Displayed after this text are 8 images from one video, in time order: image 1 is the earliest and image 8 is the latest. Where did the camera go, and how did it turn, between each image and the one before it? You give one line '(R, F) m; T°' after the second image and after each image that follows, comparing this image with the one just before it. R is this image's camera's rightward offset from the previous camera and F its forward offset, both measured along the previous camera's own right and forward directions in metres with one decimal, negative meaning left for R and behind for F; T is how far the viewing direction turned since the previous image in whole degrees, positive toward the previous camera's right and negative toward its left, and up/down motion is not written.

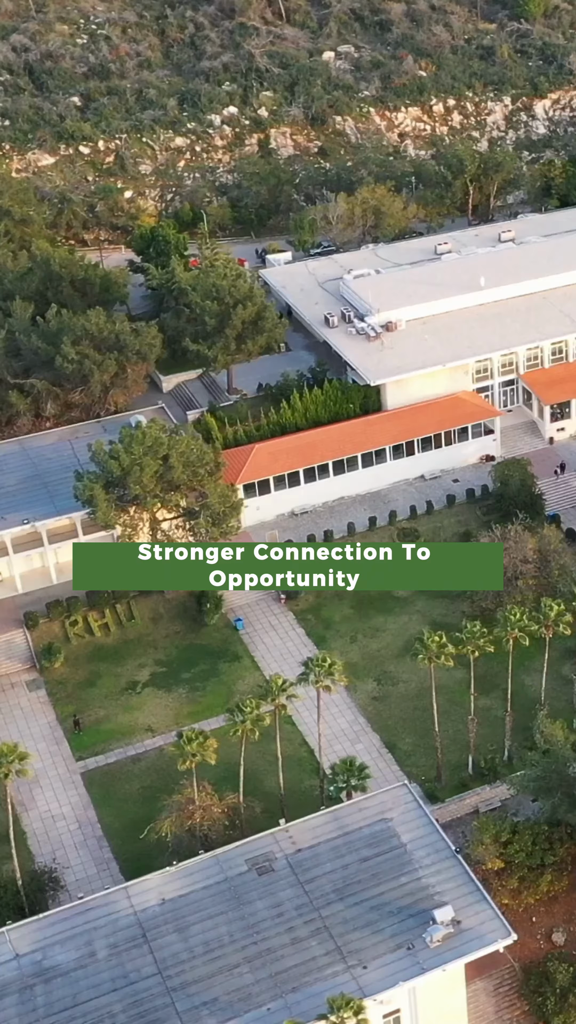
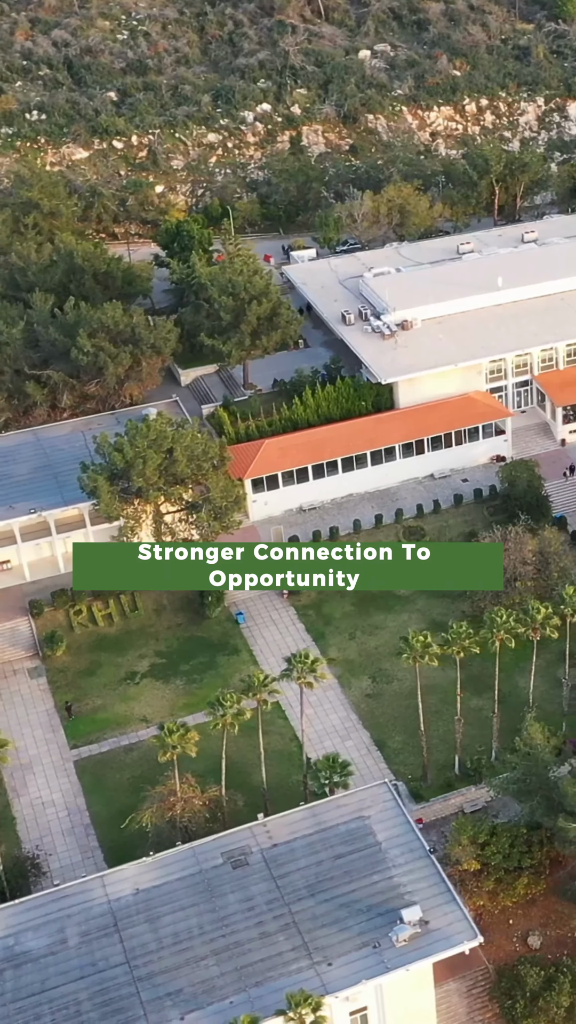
(+2.5, 0.0) m; -3°
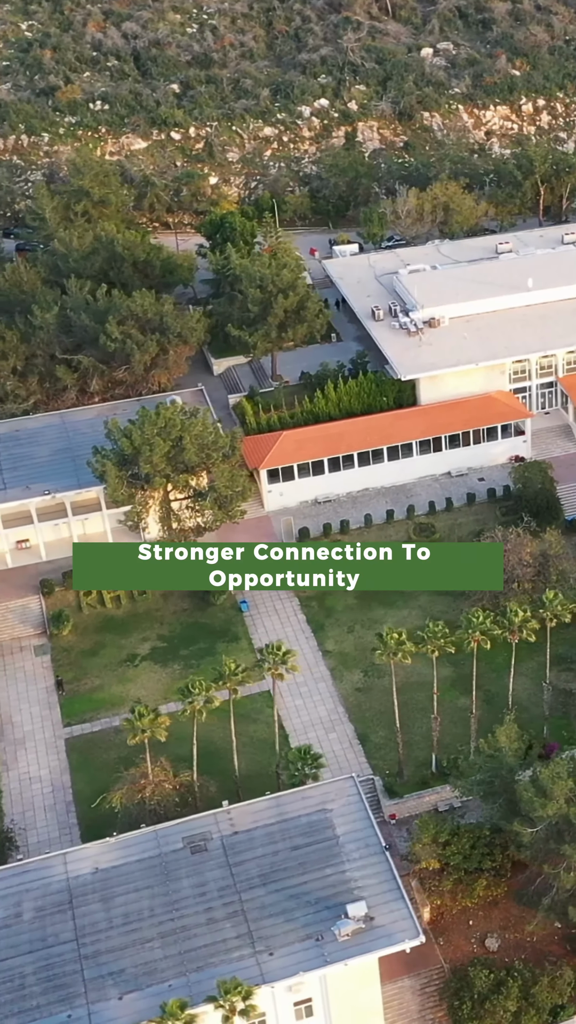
(+4.2, 0.0) m; -4°
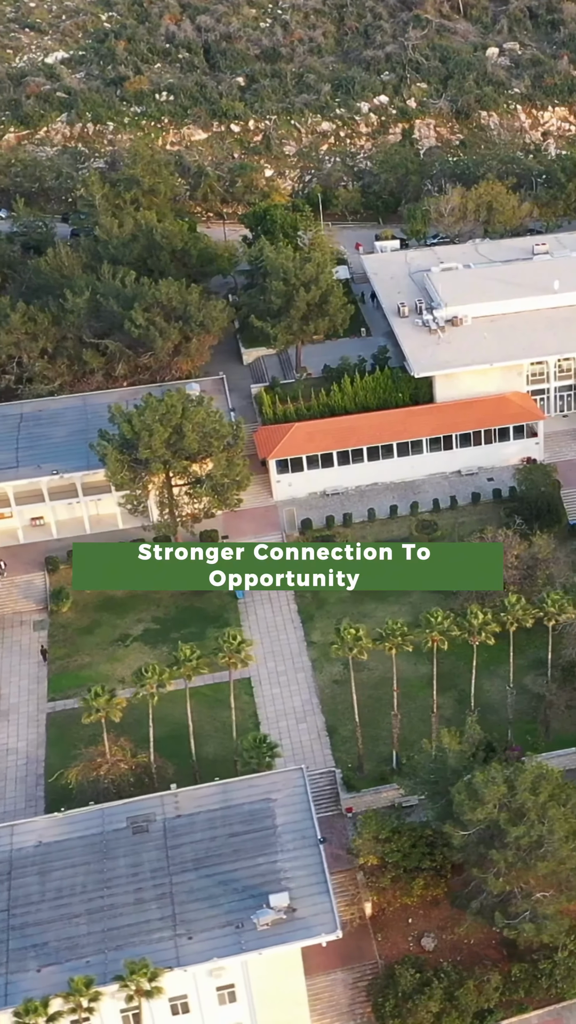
(+5.2, +0.2) m; -5°
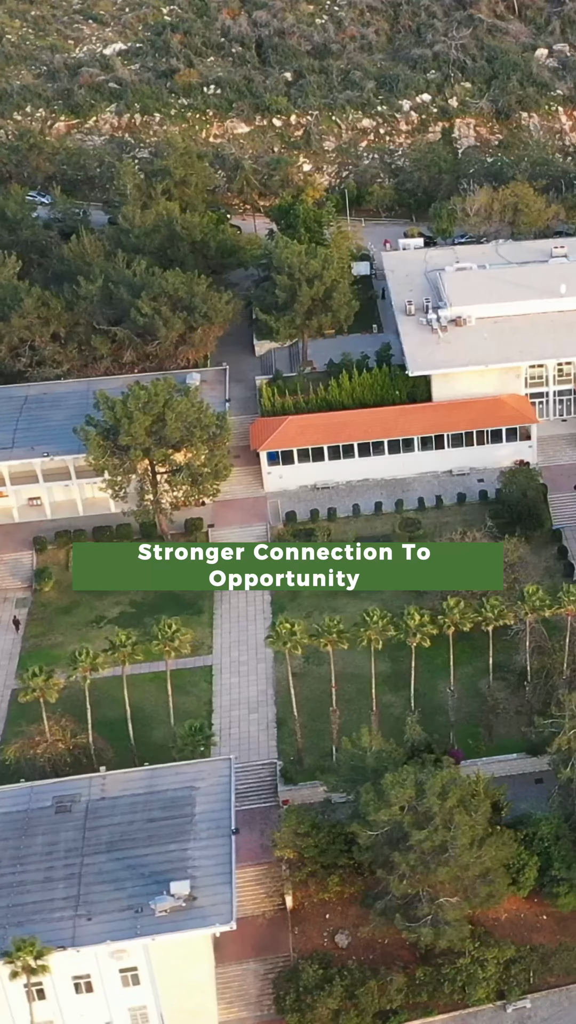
(+5.4, +0.4) m; -5°
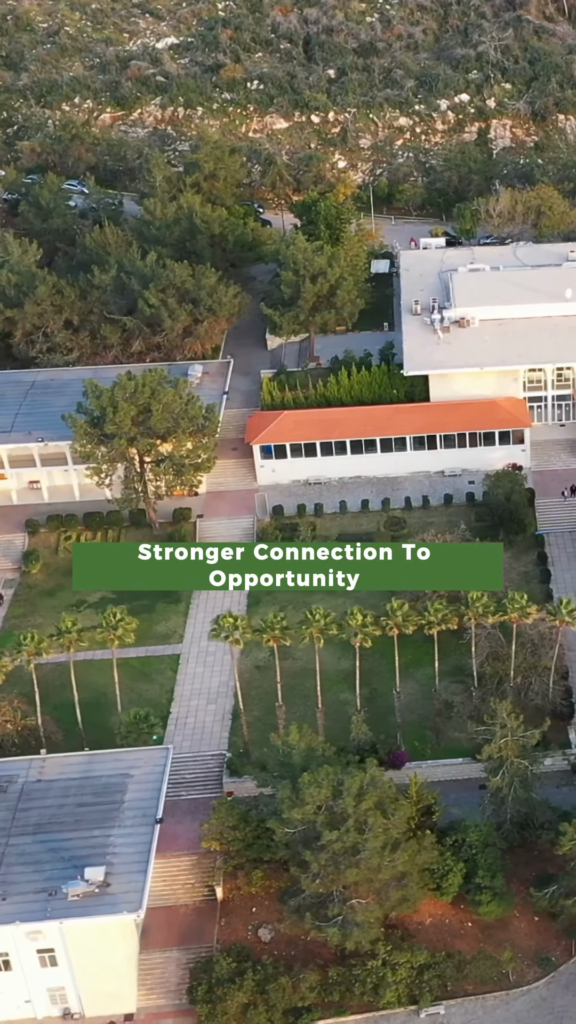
(+4.8, +0.3) m; -4°
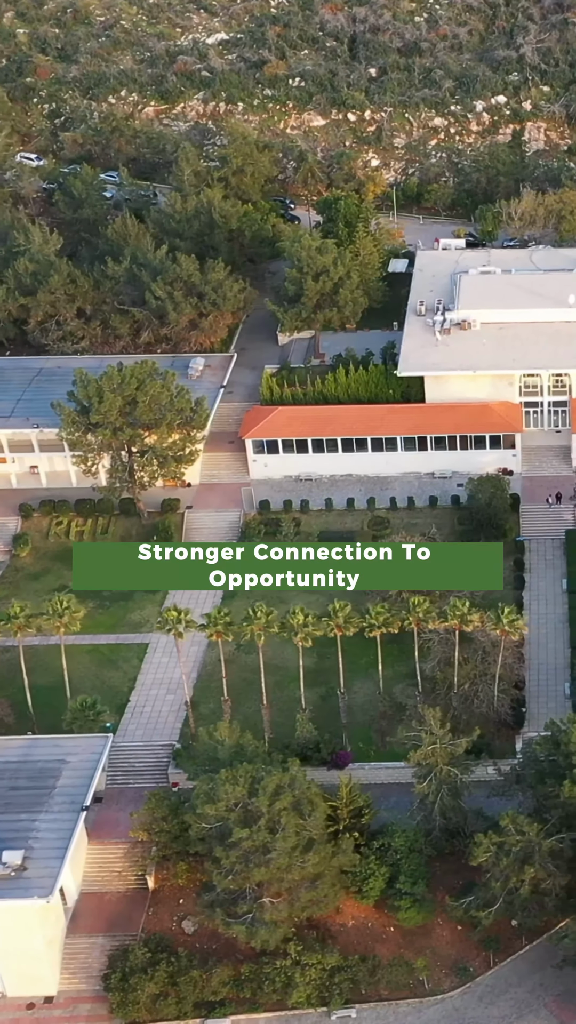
(+4.6, +0.4) m; -4°
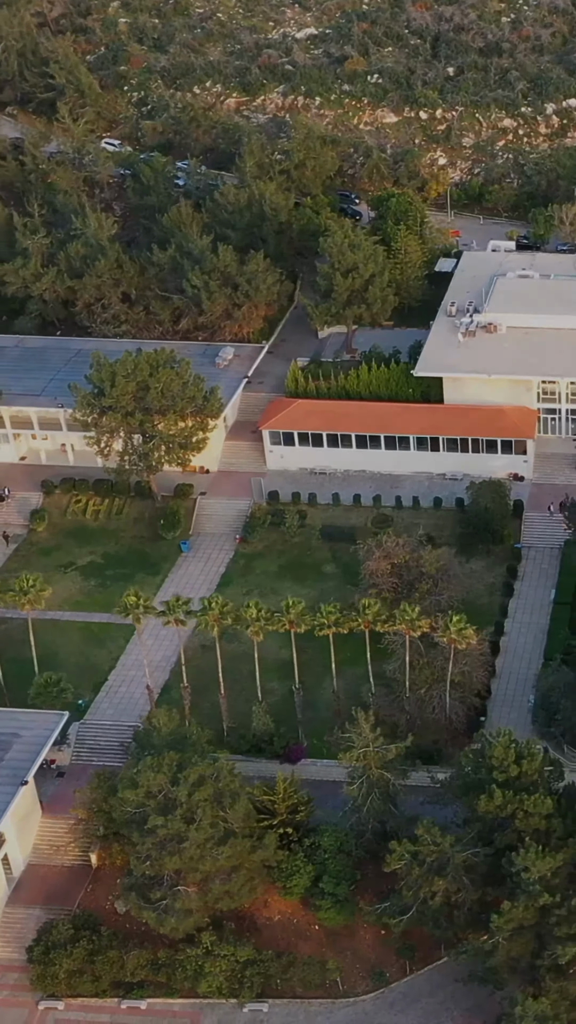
(+5.4, +0.4) m; -6°
